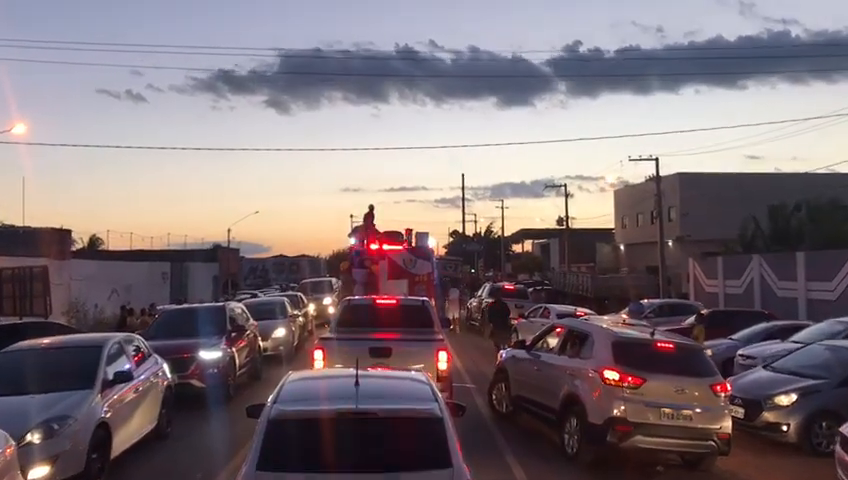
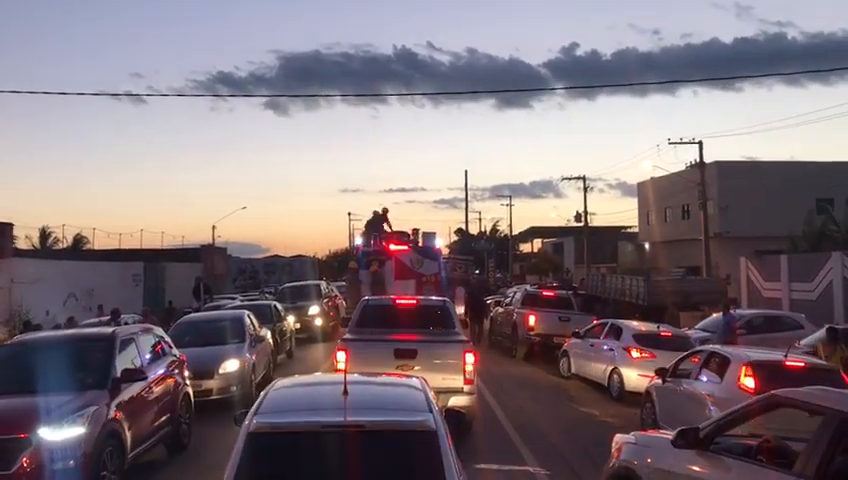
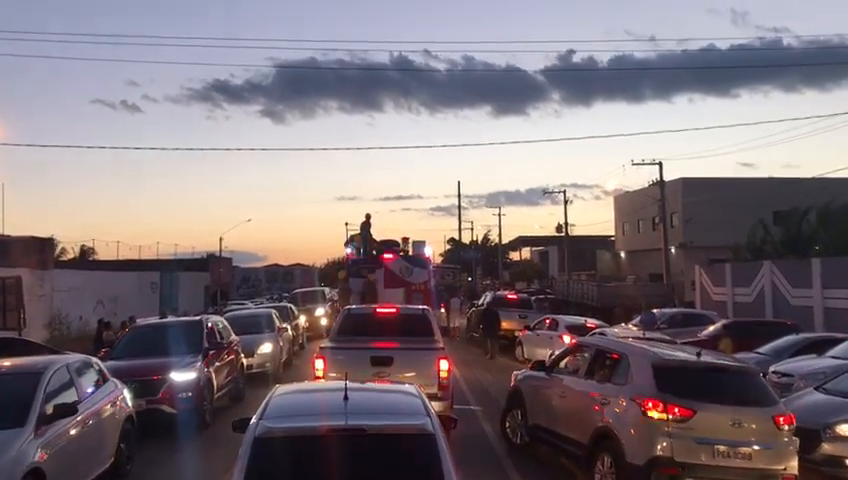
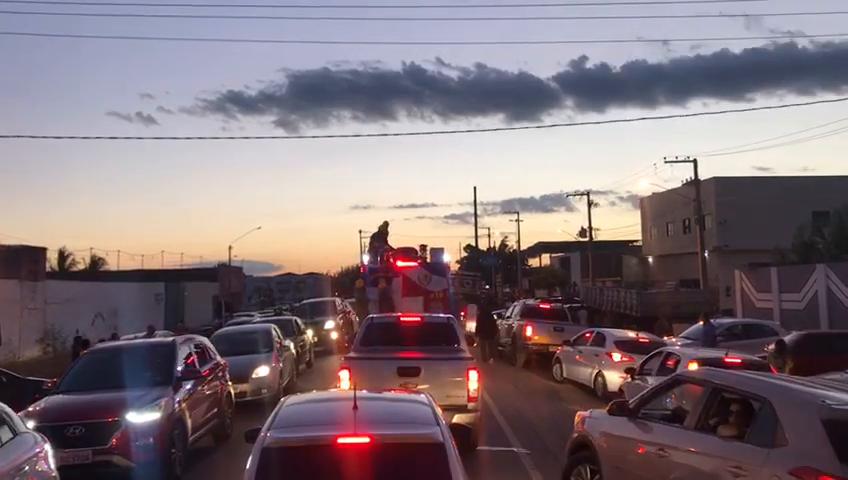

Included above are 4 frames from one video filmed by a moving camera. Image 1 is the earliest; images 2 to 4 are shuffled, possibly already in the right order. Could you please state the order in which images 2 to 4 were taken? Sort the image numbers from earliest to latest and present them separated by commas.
3, 4, 2
